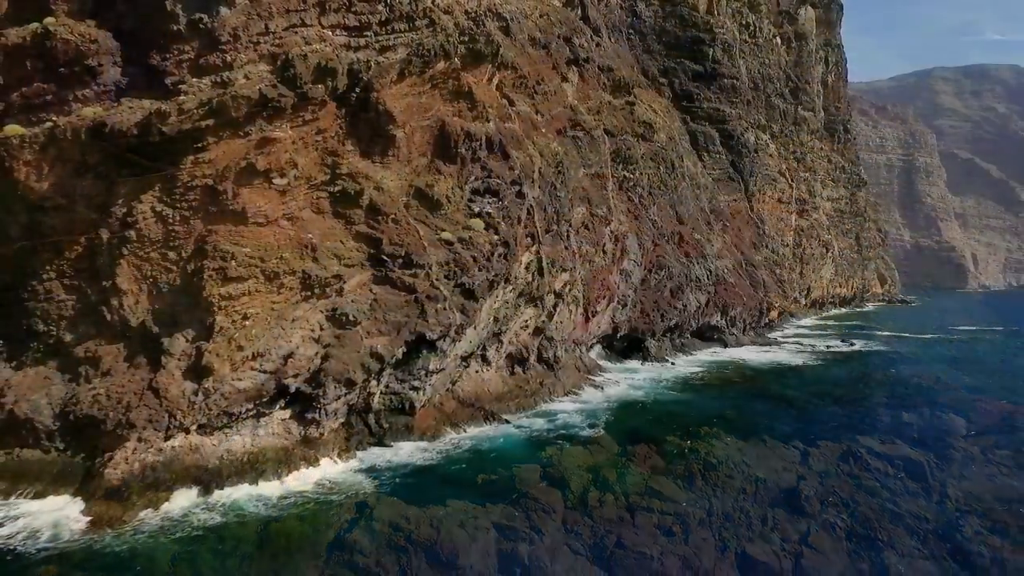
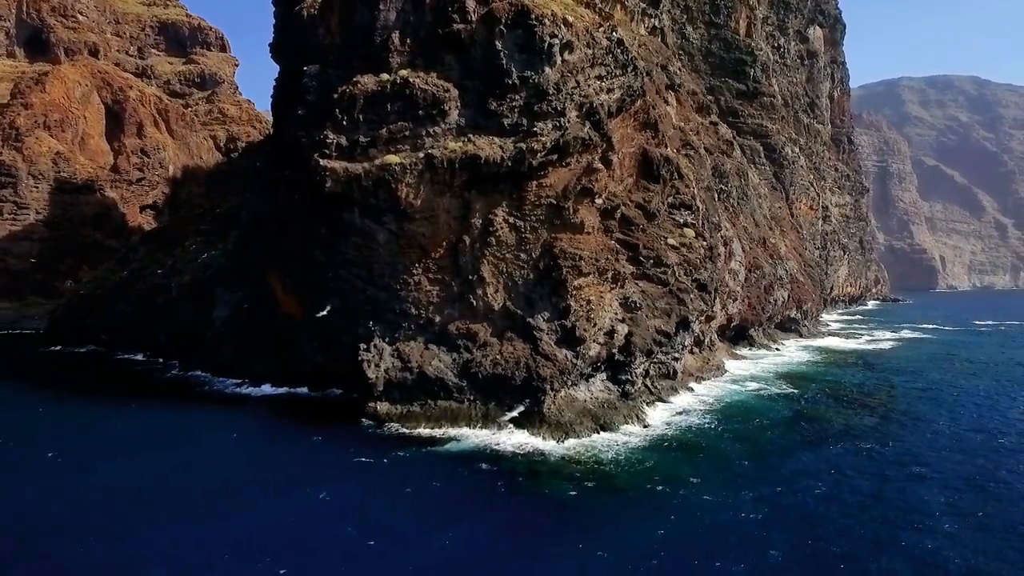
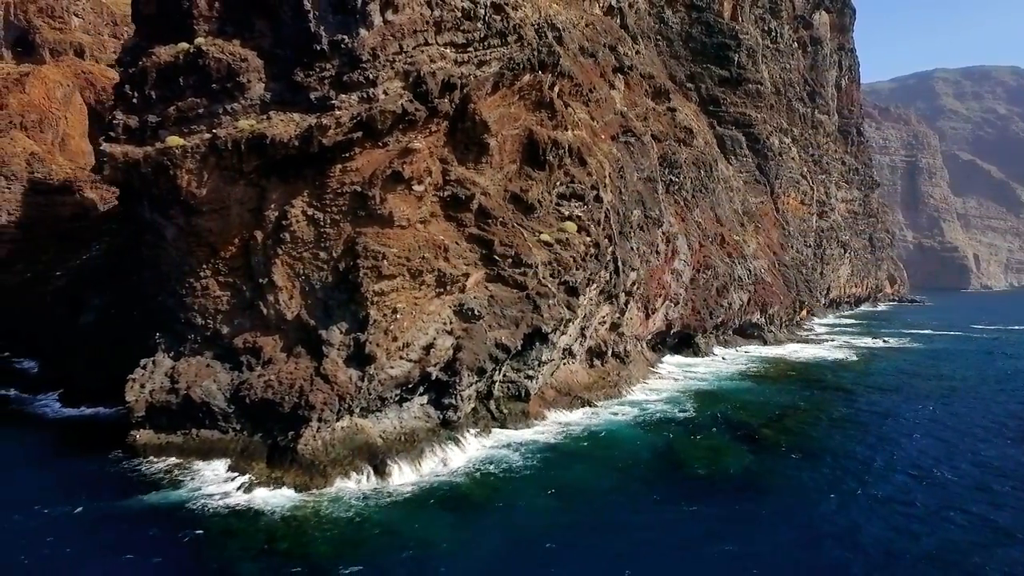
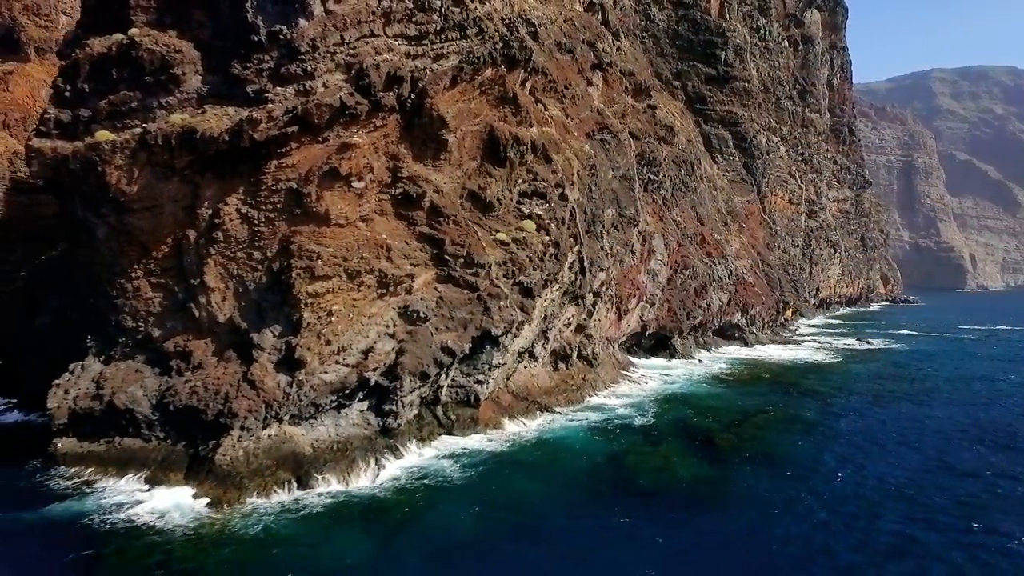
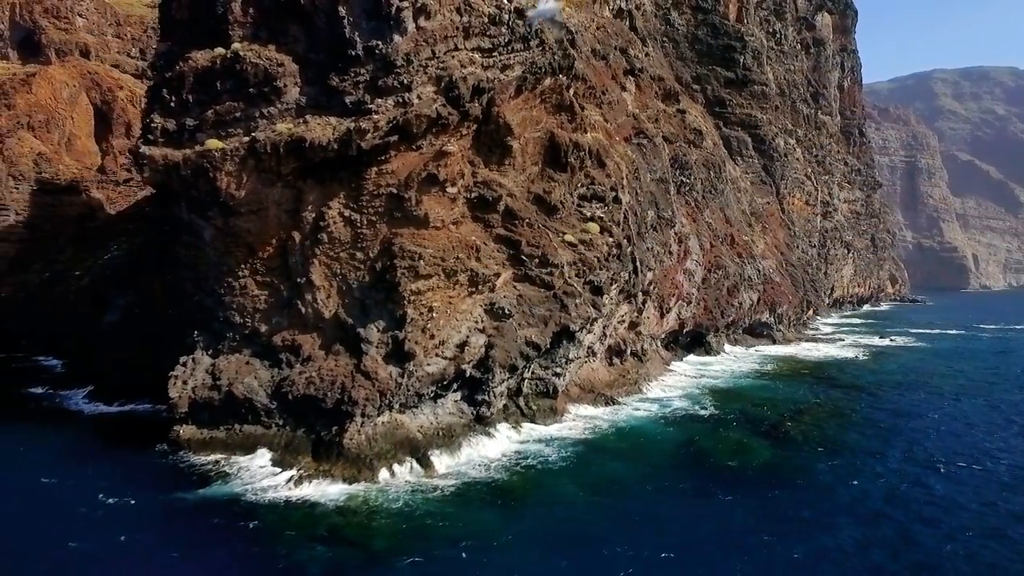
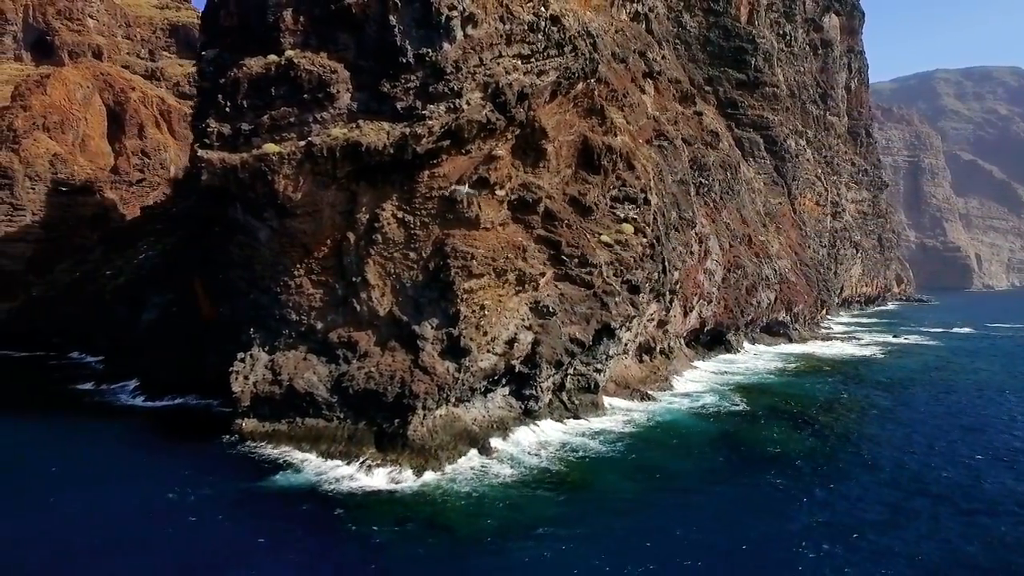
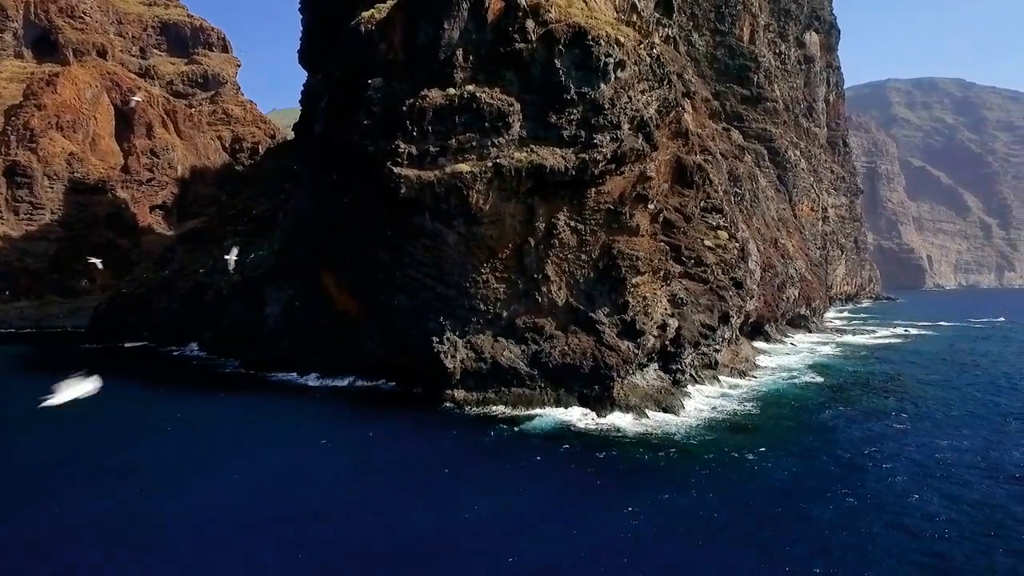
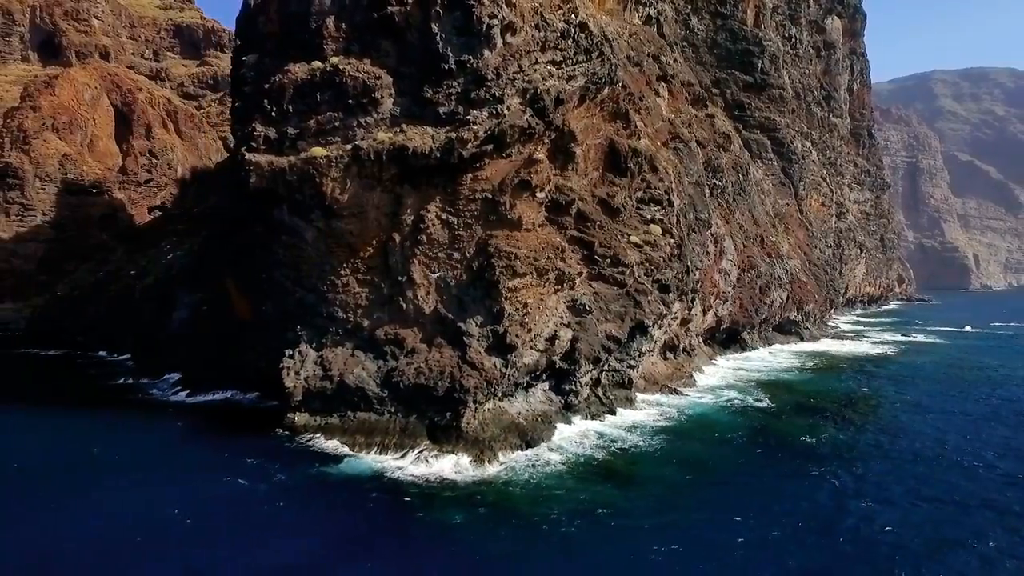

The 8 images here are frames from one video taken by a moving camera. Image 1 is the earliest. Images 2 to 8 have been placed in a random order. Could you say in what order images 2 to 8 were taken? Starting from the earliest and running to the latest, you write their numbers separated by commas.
4, 3, 5, 6, 8, 2, 7
